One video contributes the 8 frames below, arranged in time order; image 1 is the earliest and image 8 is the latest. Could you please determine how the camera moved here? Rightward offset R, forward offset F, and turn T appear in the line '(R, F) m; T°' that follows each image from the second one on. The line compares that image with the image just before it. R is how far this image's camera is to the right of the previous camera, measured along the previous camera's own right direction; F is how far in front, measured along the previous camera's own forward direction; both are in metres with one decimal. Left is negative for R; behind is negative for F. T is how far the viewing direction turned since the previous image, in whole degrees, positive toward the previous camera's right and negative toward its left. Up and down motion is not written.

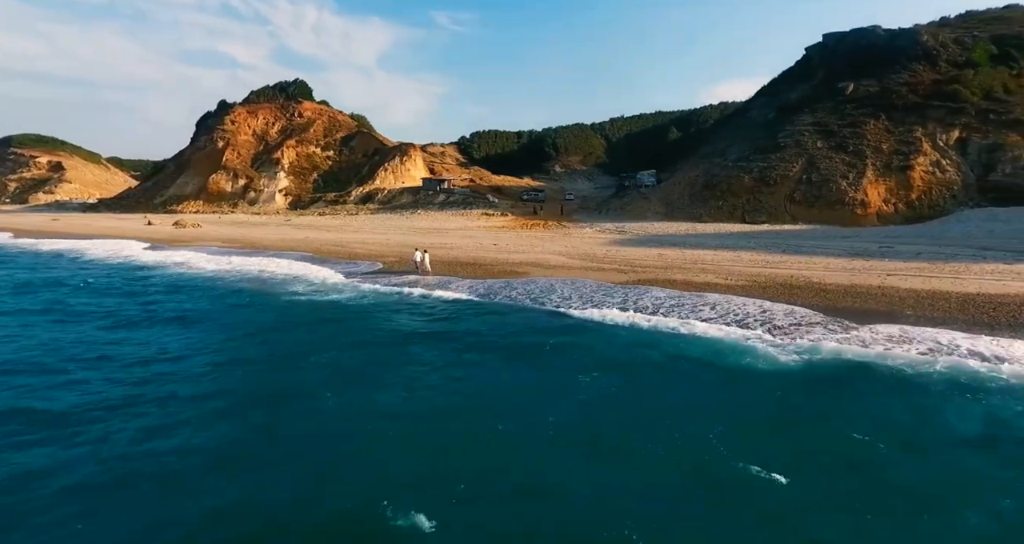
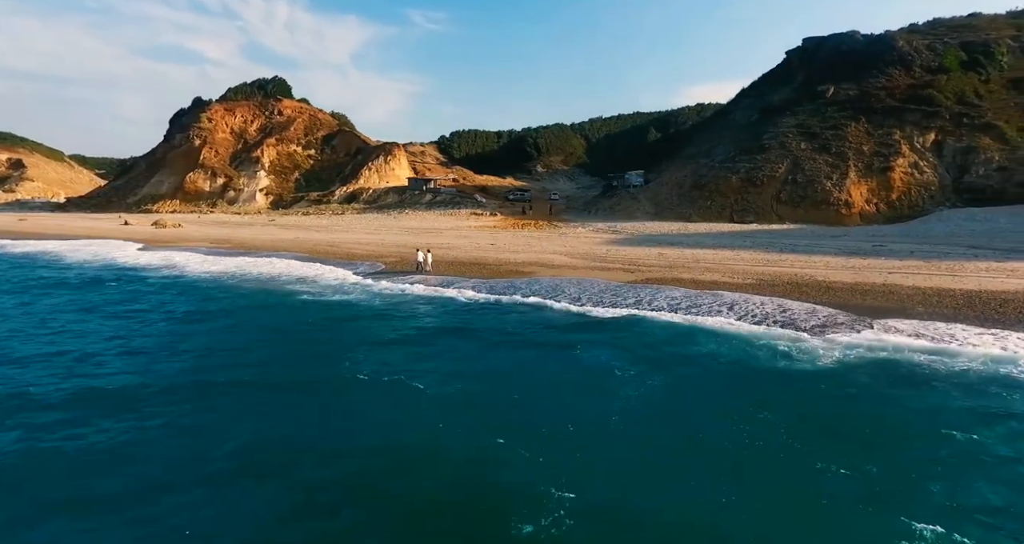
(-1.2, 0.0) m; +2°
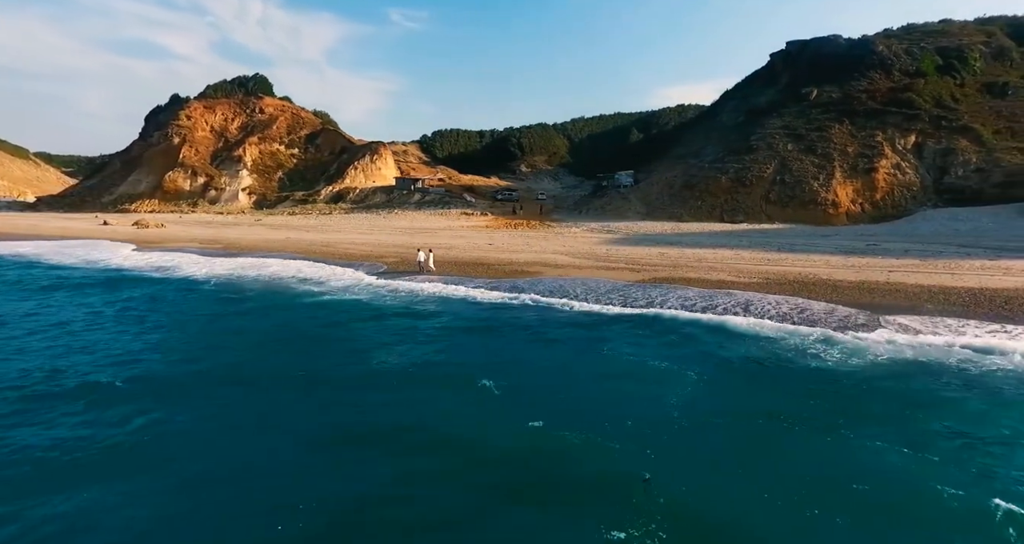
(-1.1, 0.0) m; +2°
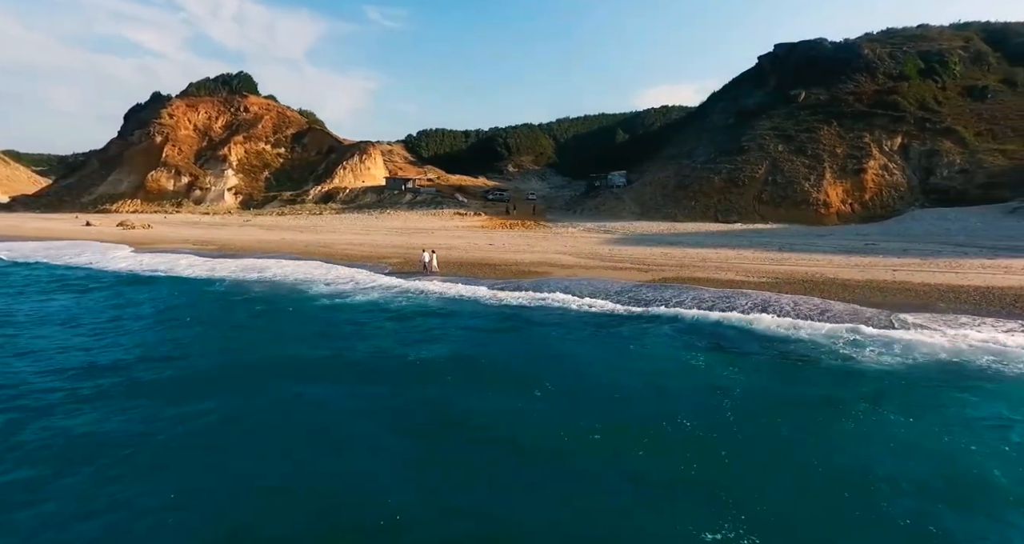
(-1.0, 0.0) m; +2°
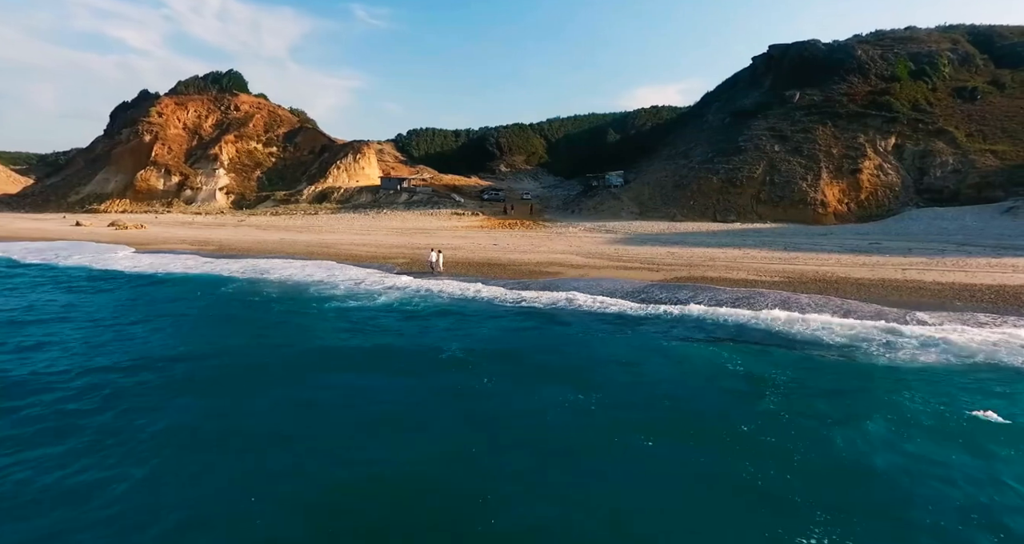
(-0.9, +0.1) m; +1°
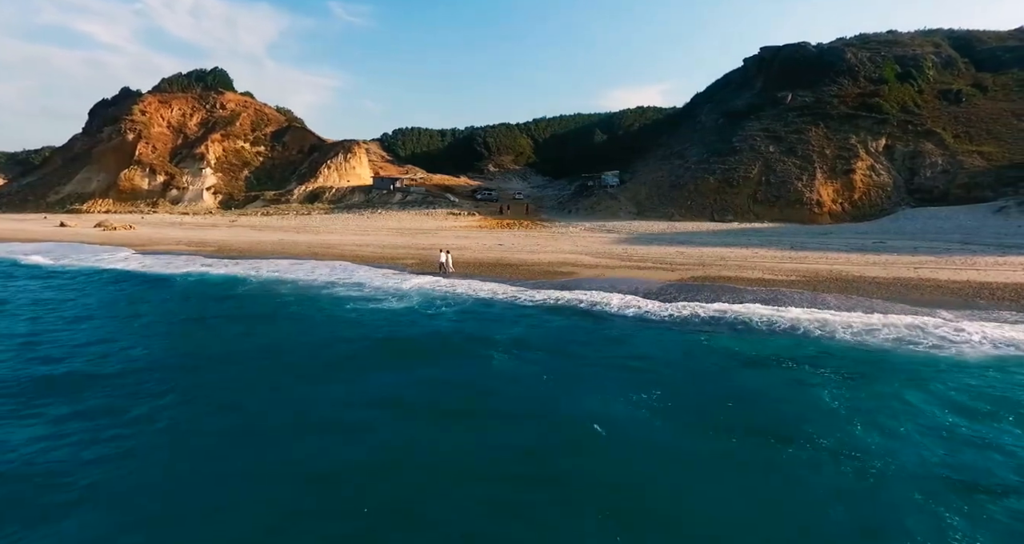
(-1.3, +0.1) m; +2°
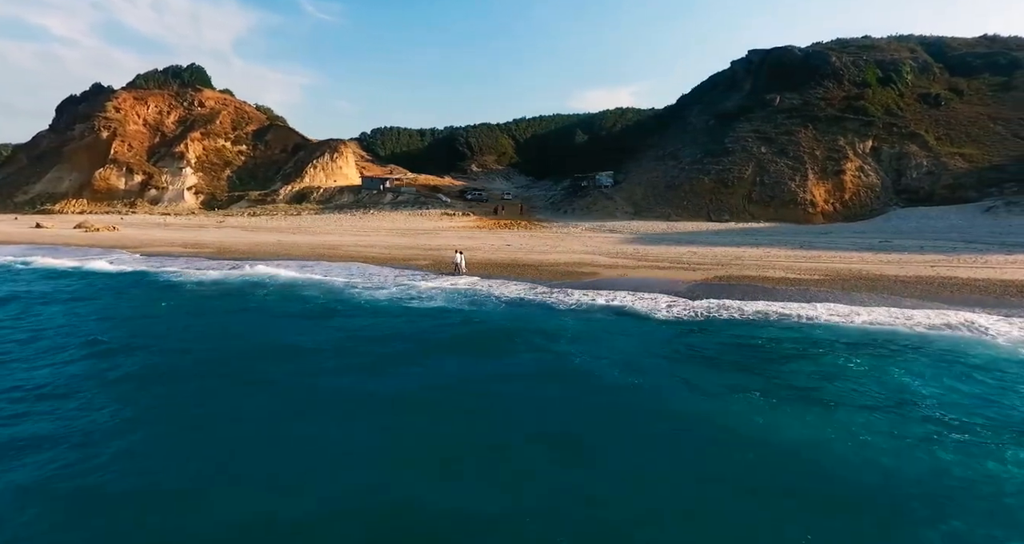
(-1.9, +0.2) m; +3°
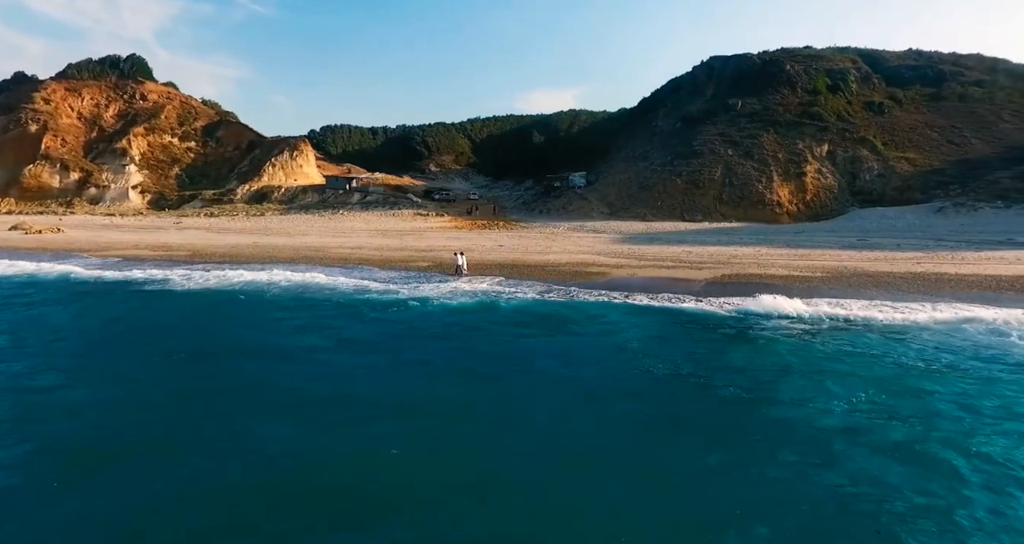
(-2.5, +0.3) m; +5°
